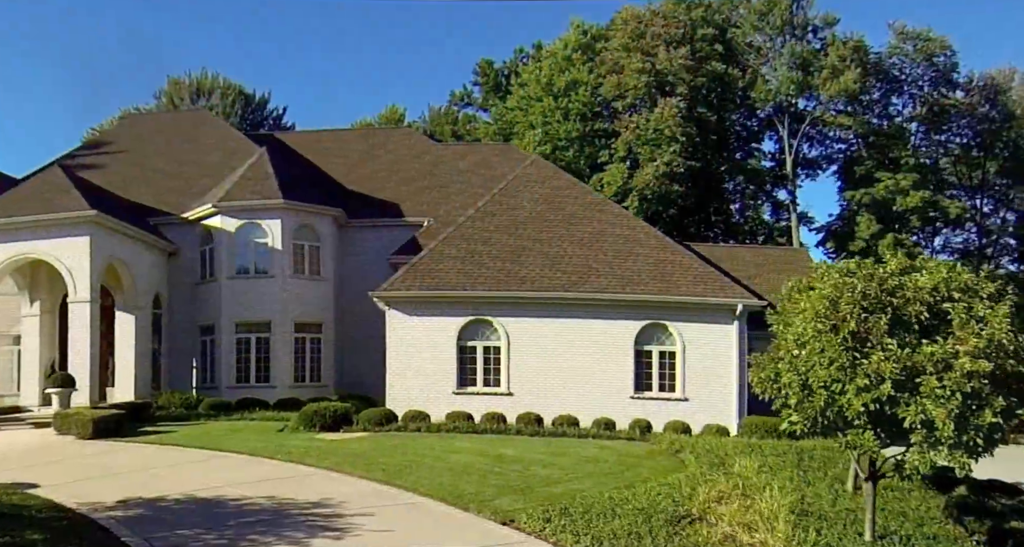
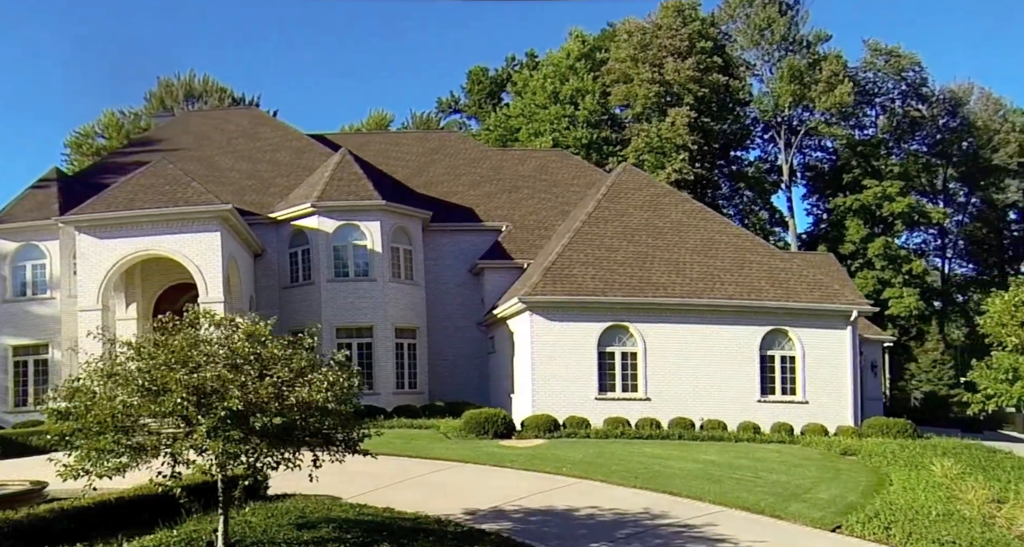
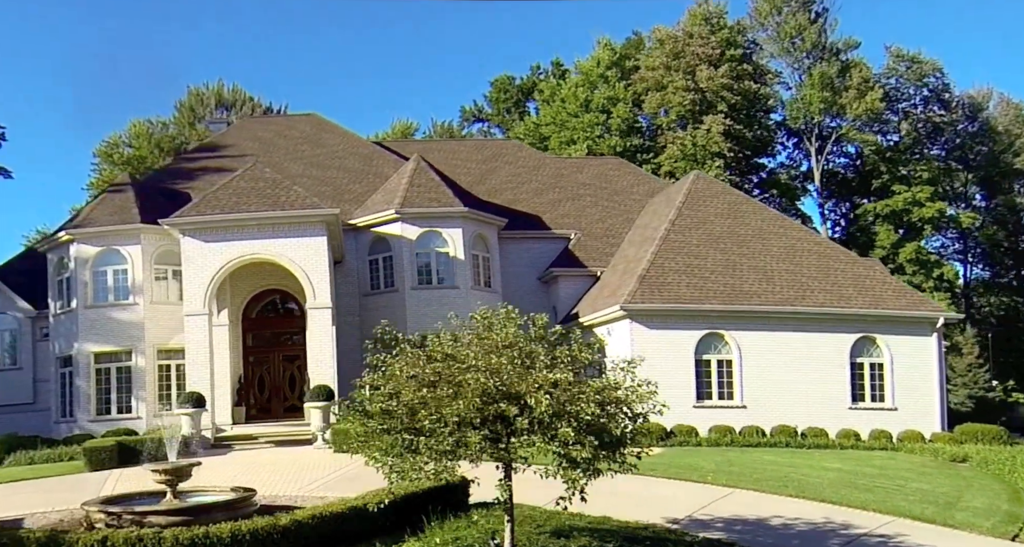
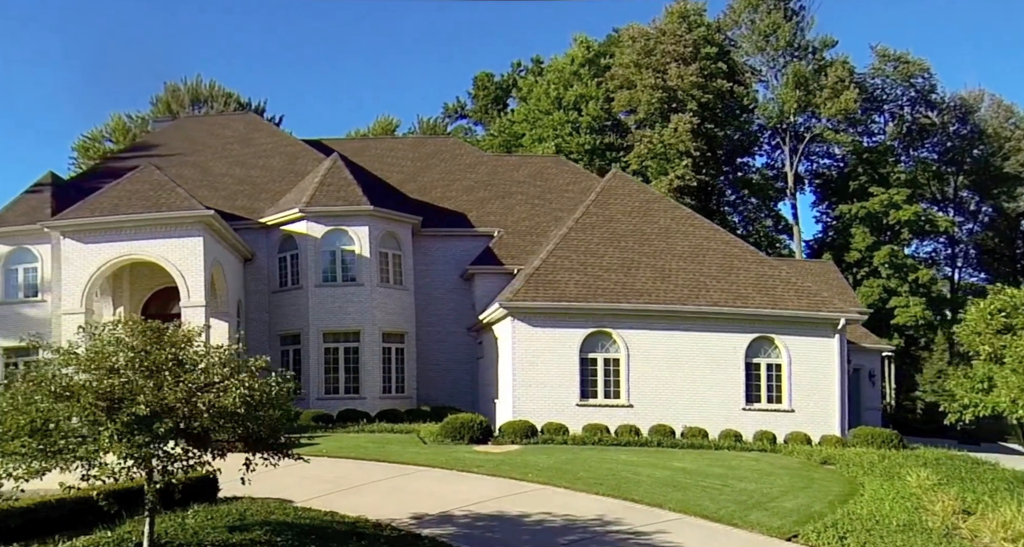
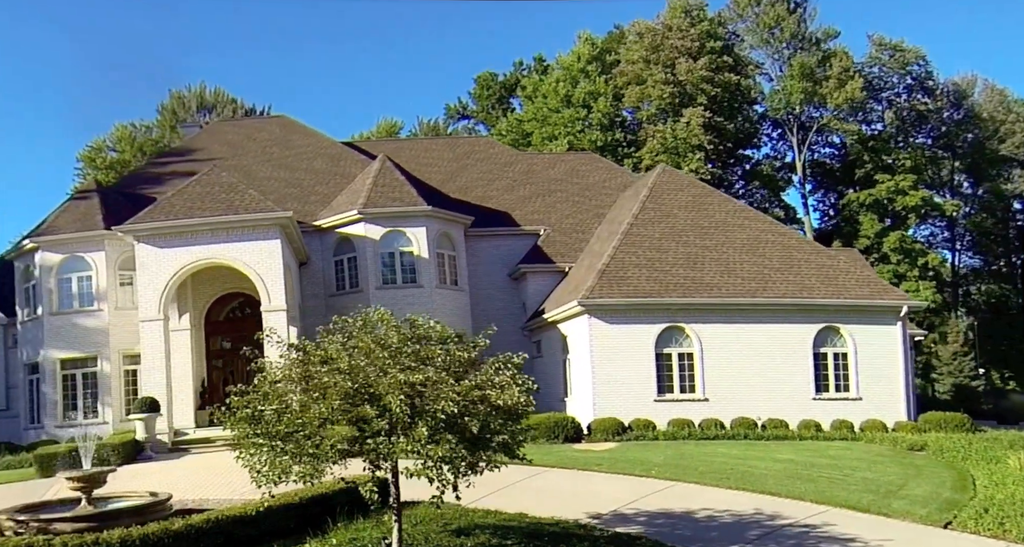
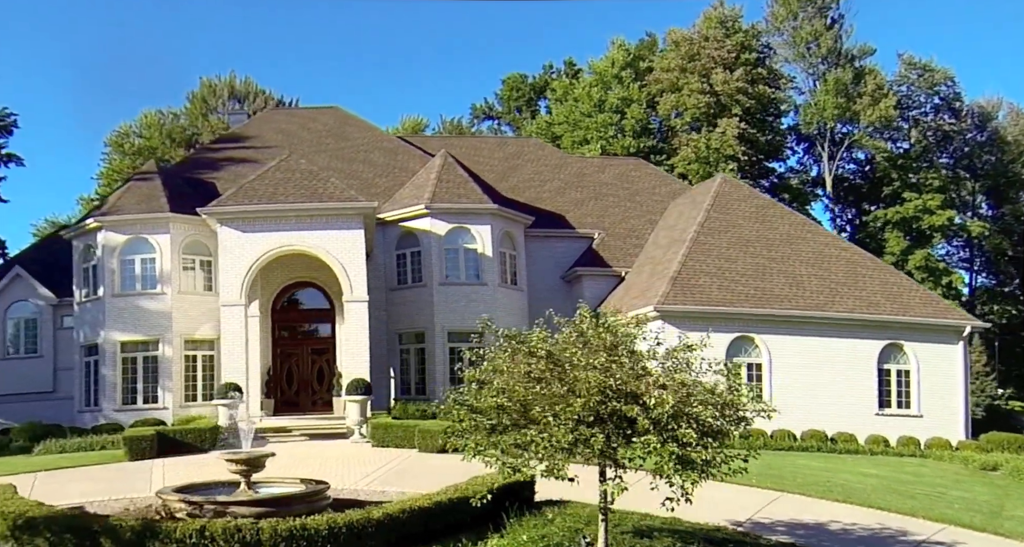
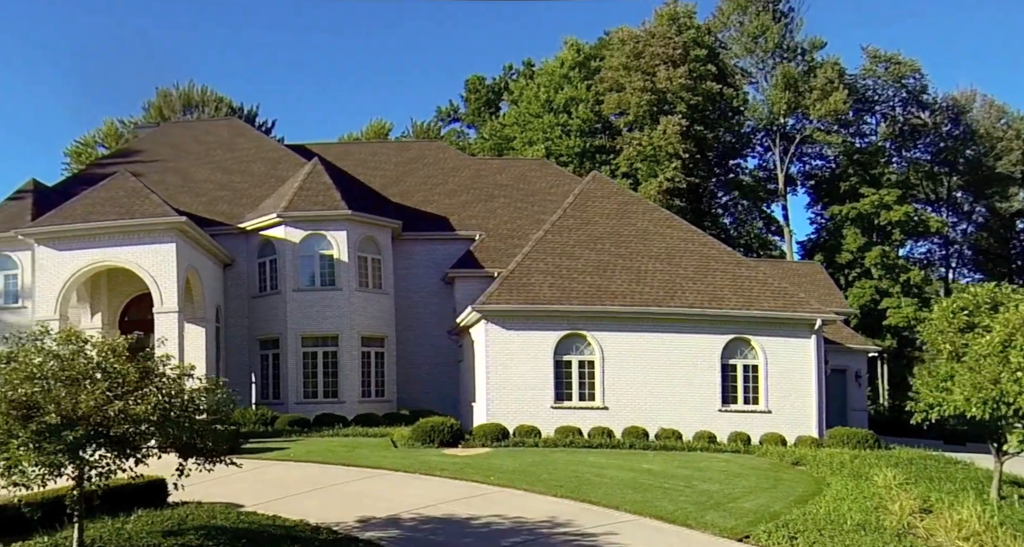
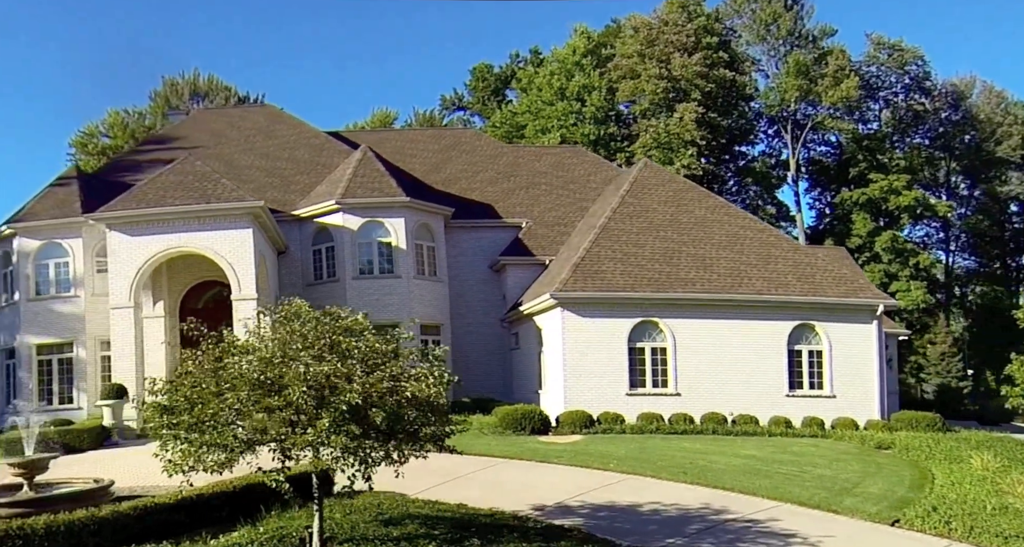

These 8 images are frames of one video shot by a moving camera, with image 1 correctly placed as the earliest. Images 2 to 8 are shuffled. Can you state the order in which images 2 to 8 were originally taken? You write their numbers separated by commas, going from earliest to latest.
7, 4, 2, 8, 5, 3, 6
